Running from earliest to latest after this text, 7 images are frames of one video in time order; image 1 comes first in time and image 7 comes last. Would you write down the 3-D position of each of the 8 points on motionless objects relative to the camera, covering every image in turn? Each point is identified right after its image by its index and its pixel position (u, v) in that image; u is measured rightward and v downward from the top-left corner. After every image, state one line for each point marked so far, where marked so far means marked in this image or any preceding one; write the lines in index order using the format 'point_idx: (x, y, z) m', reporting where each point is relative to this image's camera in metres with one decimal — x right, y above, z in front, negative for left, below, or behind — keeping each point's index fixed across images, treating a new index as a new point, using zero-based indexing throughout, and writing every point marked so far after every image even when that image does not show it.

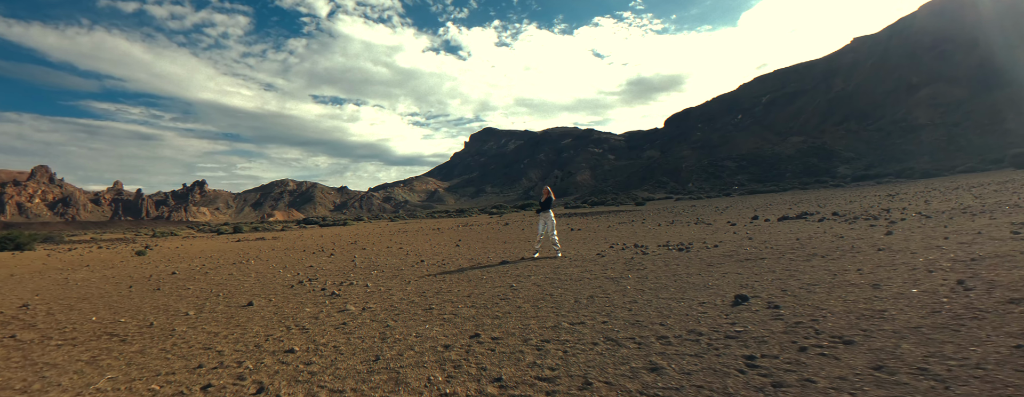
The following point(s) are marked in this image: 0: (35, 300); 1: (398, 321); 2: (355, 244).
0: (-5.5, -1.2, +4.5) m
1: (-0.8, -0.8, +2.9) m
2: (-5.3, -1.5, +13.2) m
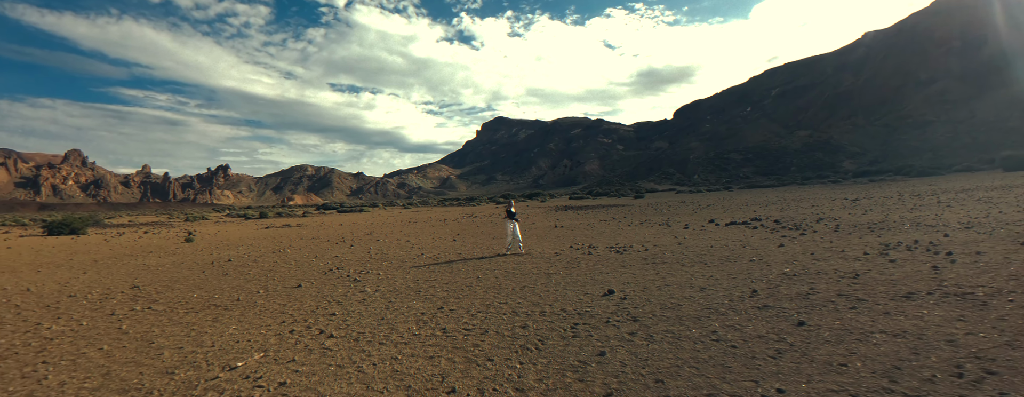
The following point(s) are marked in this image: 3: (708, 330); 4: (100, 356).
0: (-5.9, -1.3, +6.3) m
1: (-1.3, -1.1, +4.5) m
2: (-5.4, -1.3, +15.0) m
3: (+1.4, -0.9, +2.8) m
4: (-3.3, -1.2, +3.2) m
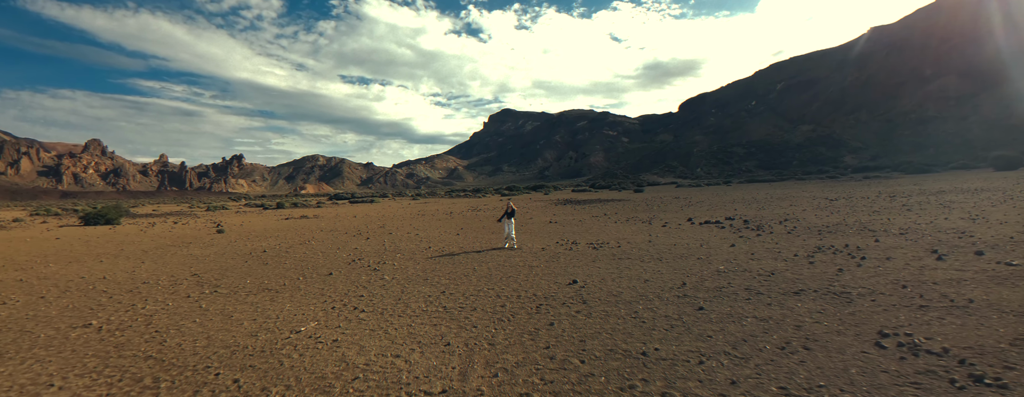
0: (-6.1, -1.4, +7.6) m
1: (-1.4, -1.2, +5.7) m
2: (-5.3, -1.1, +16.3) m
3: (+1.1, -1.1, +4.0) m
4: (-3.5, -1.4, +4.5) m
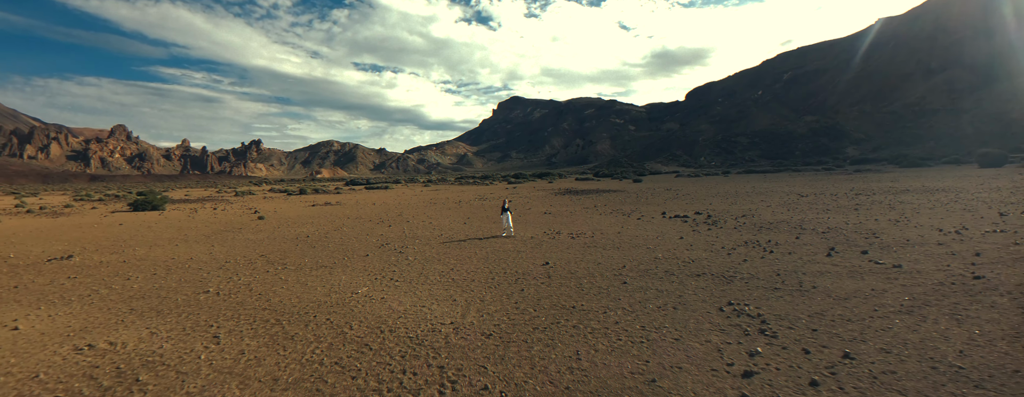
0: (-6.2, -1.3, +9.7) m
1: (-1.6, -1.3, +7.7) m
2: (-5.2, -0.7, +18.3) m
3: (+0.9, -1.3, +5.9) m
4: (-3.7, -1.4, +6.6) m
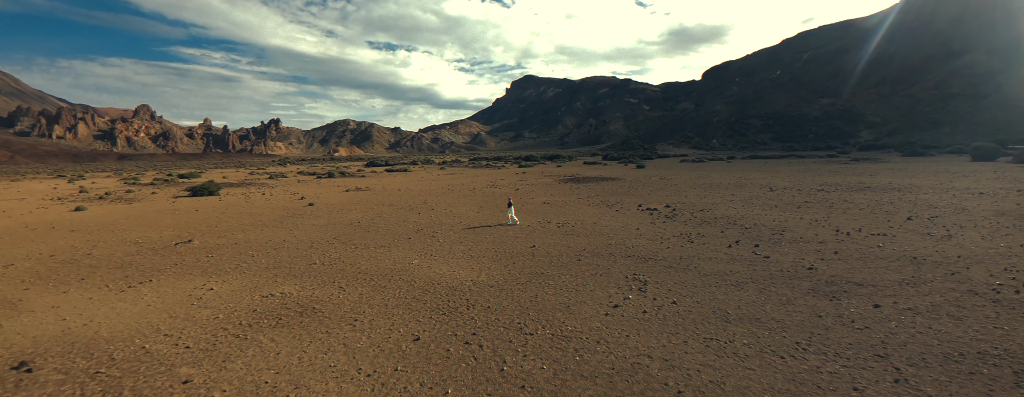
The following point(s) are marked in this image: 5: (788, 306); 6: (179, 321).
0: (-6.1, -1.2, +13.2) m
1: (-1.6, -1.3, +11.1) m
2: (-4.9, -0.2, +21.8) m
3: (+0.8, -1.4, +9.2) m
4: (-3.8, -1.5, +10.0) m
5: (+4.4, -1.8, +6.4) m
6: (-5.6, -2.1, +6.7) m
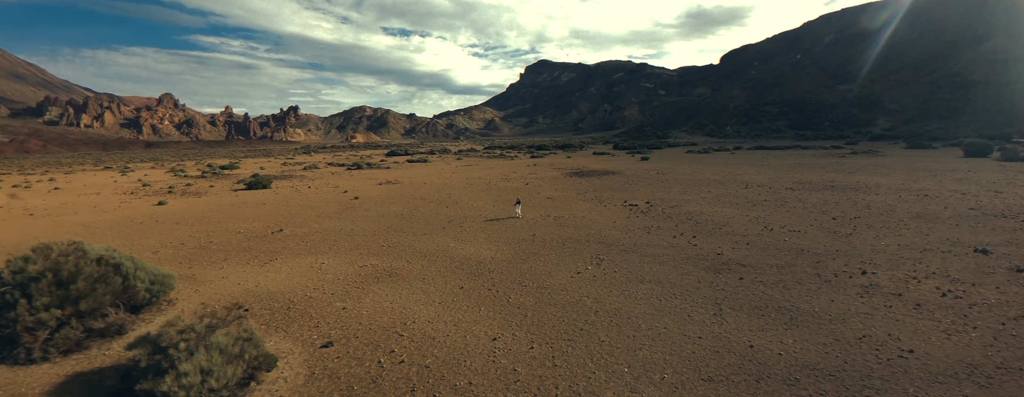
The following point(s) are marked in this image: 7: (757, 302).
0: (-5.8, -1.1, +17.6) m
1: (-1.4, -1.4, +15.3) m
2: (-4.2, +0.2, +26.0) m
3: (+1.0, -1.6, +13.3) m
4: (-3.5, -1.6, +14.3) m
5: (+4.5, -2.0, +10.4) m
6: (-5.5, -2.3, +11.1) m
7: (+5.7, -2.4, +9.1) m
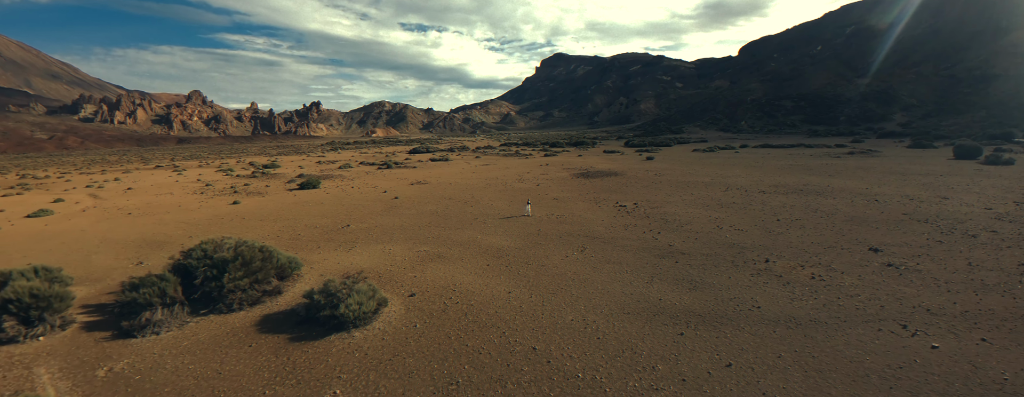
0: (-5.1, -1.4, +23.0) m
1: (-0.8, -1.6, +20.5) m
2: (-3.2, +0.1, +31.3) m
3: (+1.5, -1.9, +18.4) m
4: (-3.0, -1.9, +19.6) m
5: (+4.9, -2.4, +15.4) m
6: (-5.1, -2.6, +16.5) m
7: (+6.0, -2.8, +14.0) m
